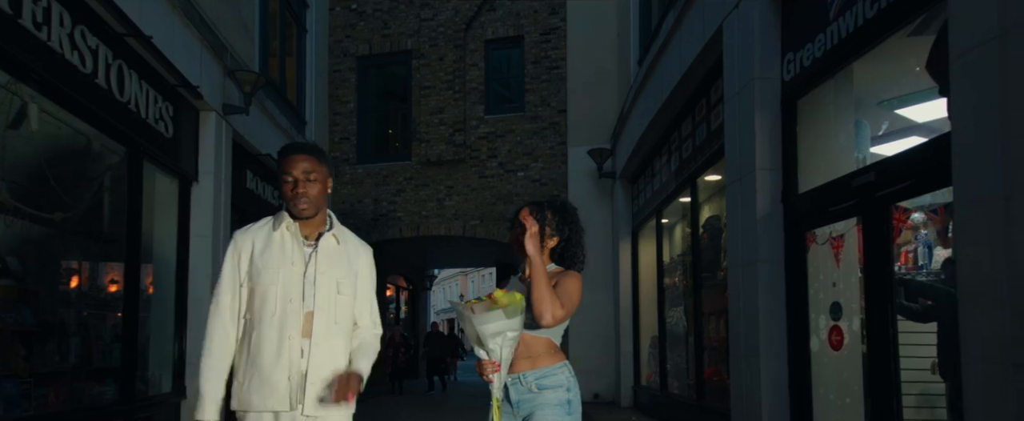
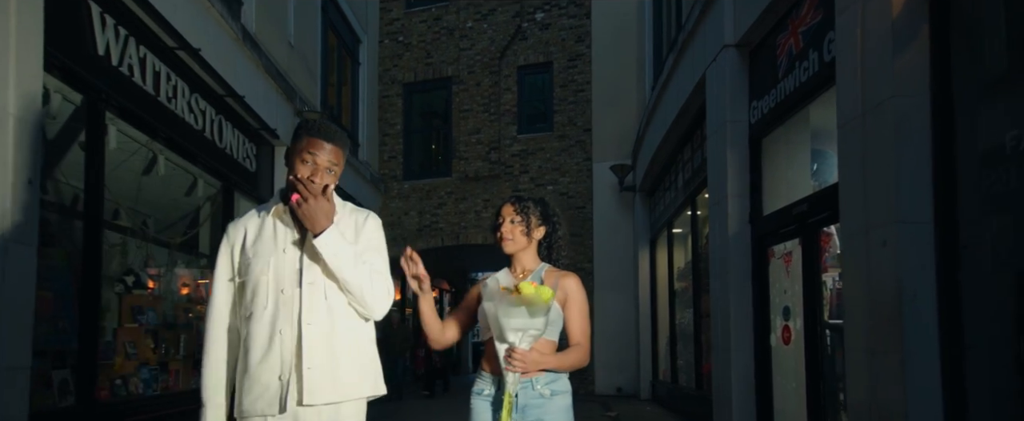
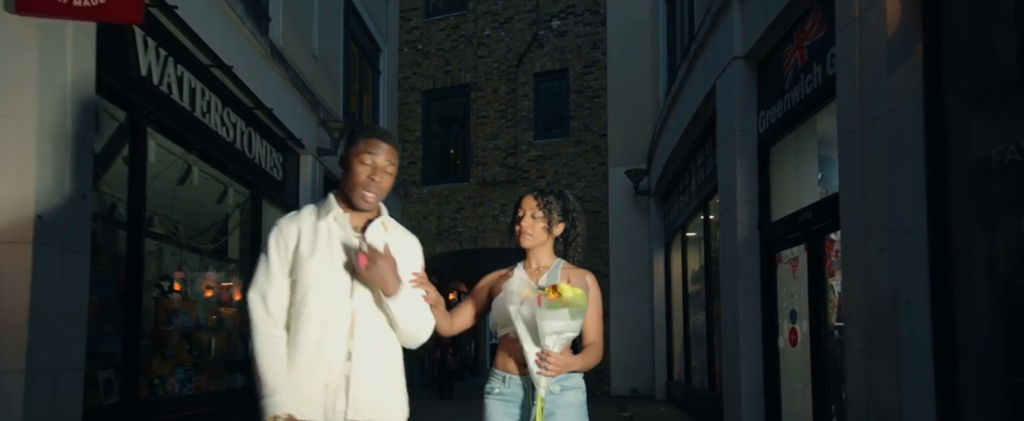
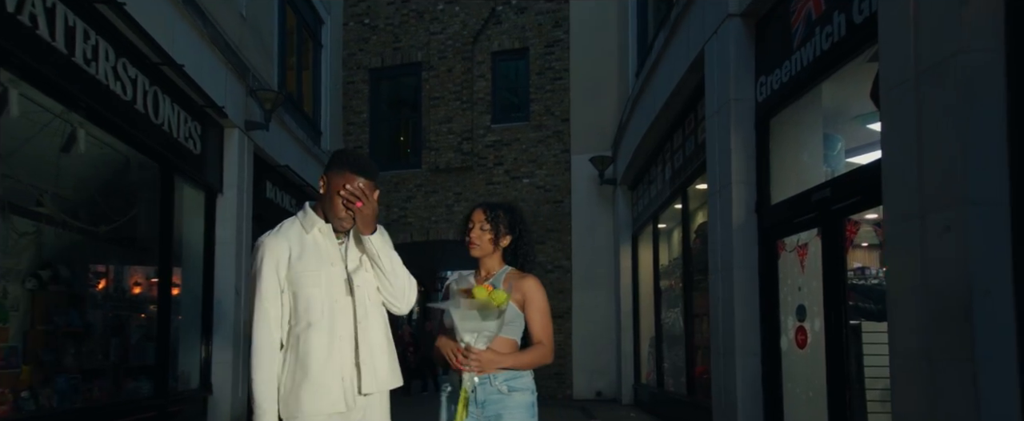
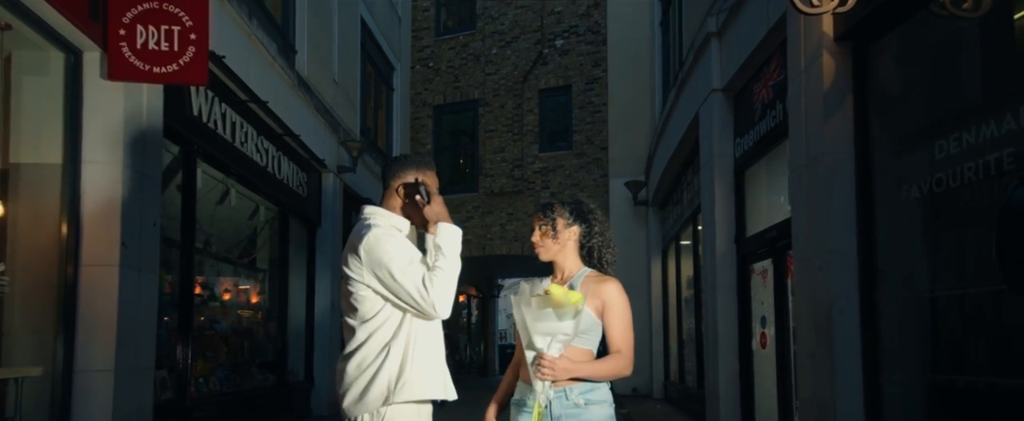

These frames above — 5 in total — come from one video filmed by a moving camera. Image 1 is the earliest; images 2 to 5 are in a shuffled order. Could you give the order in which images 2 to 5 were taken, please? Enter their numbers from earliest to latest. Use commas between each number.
4, 2, 3, 5
